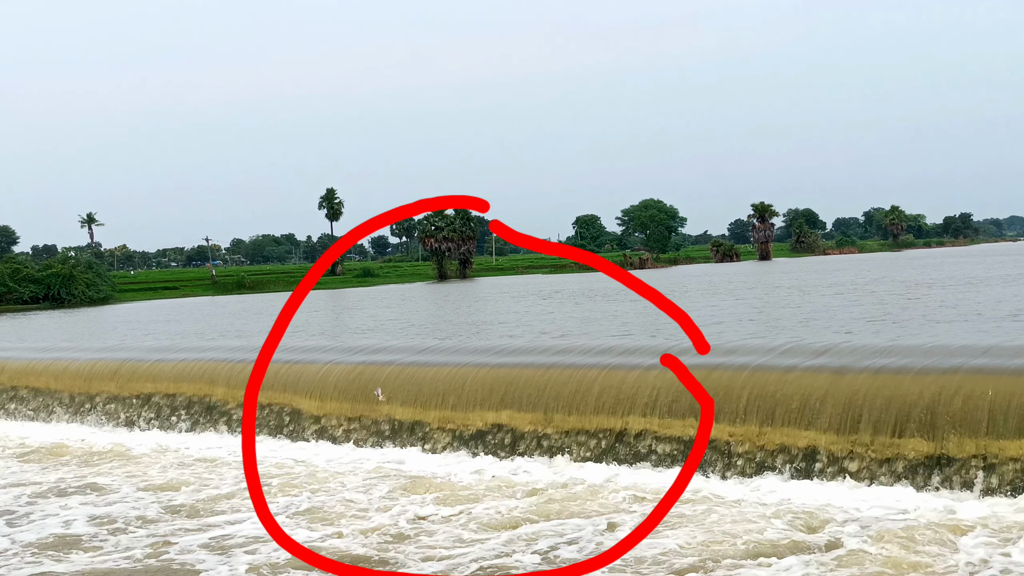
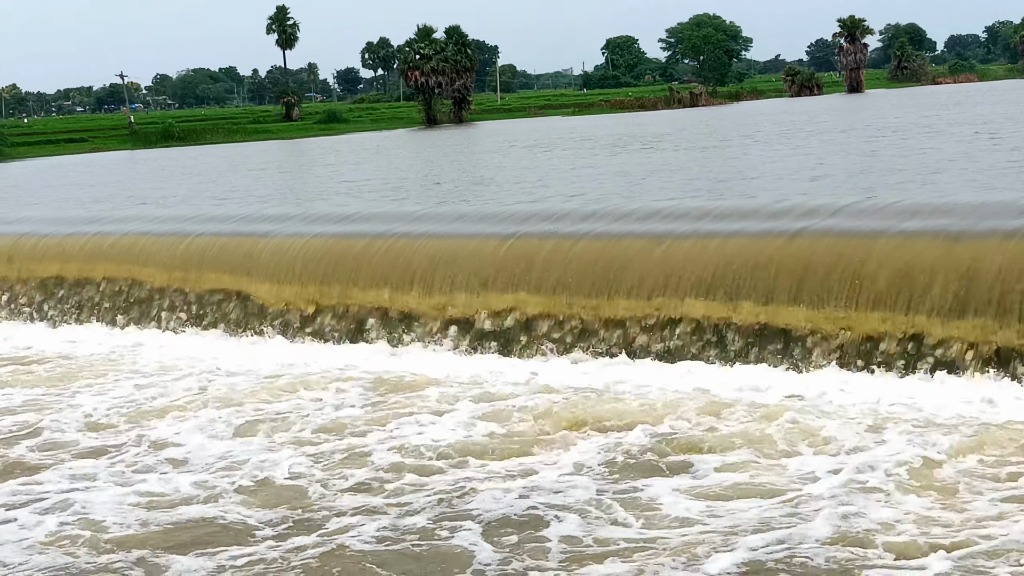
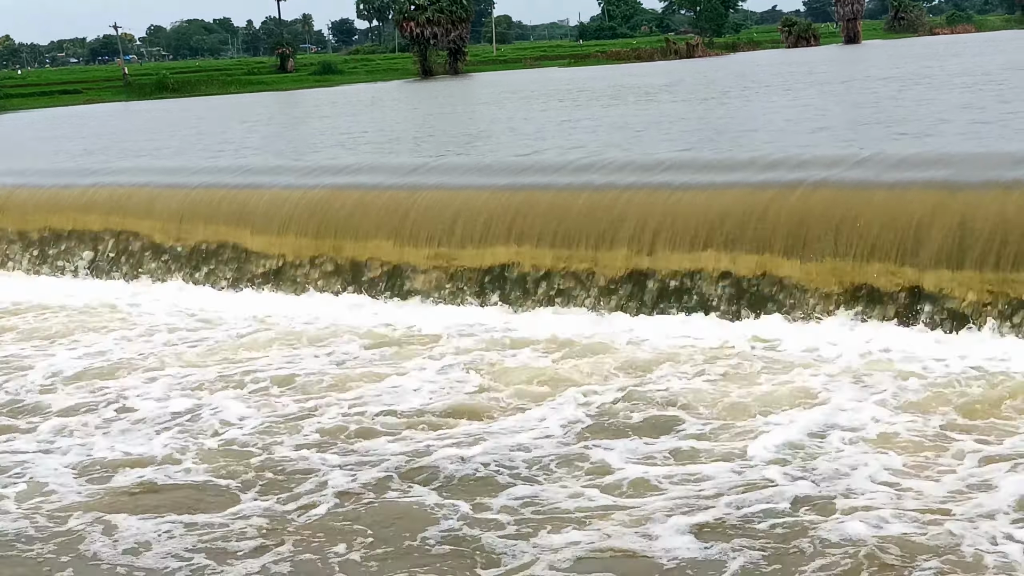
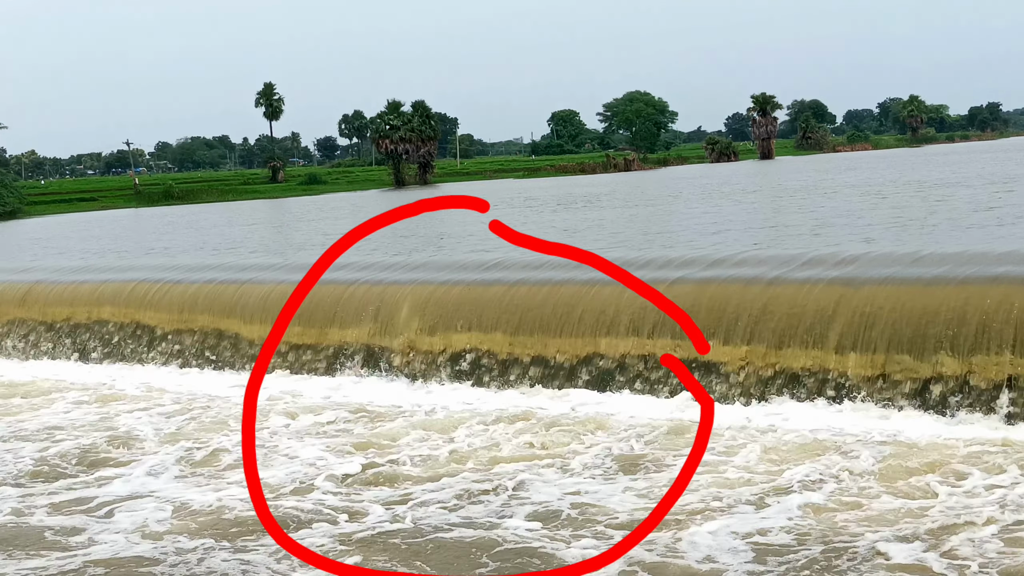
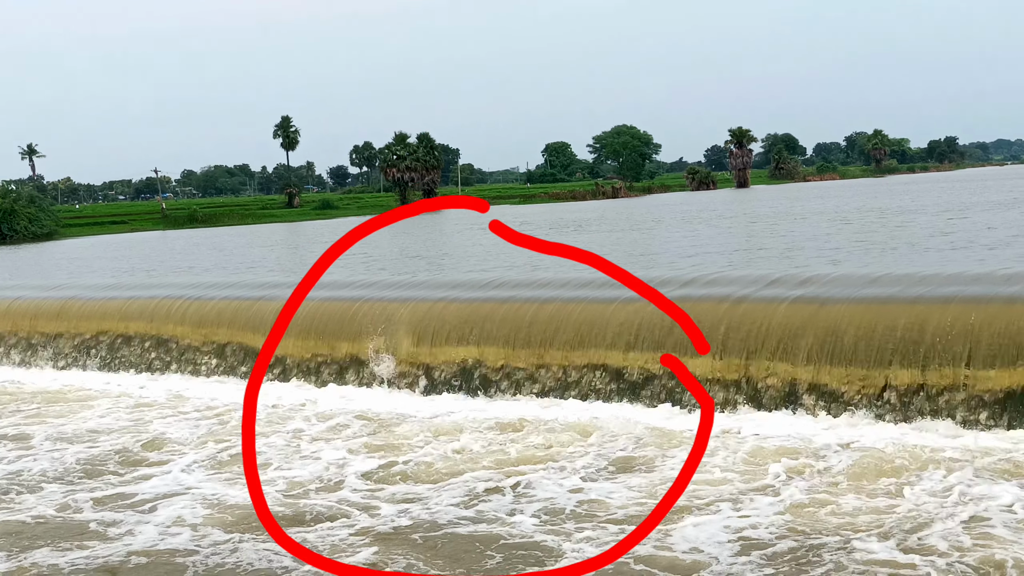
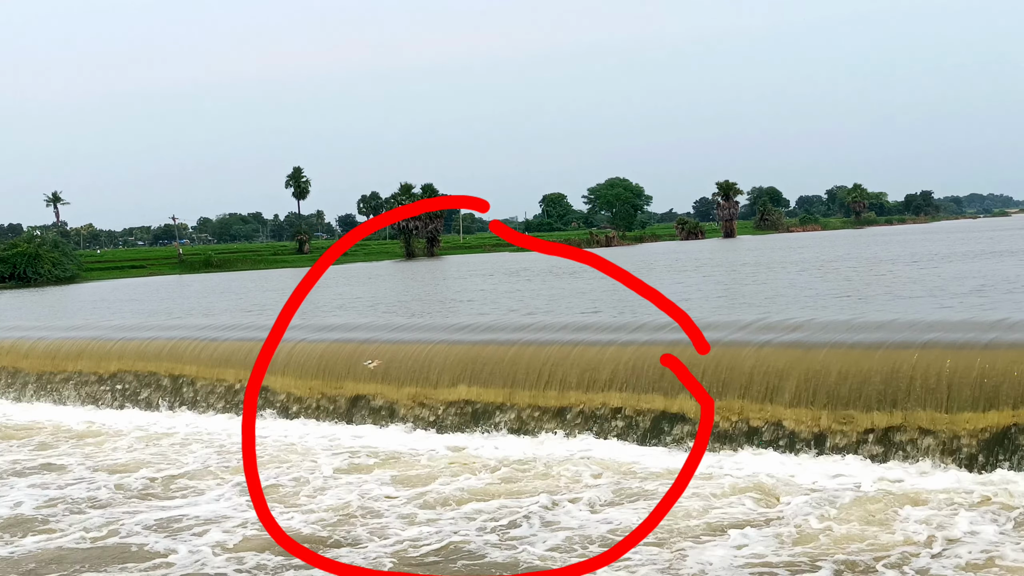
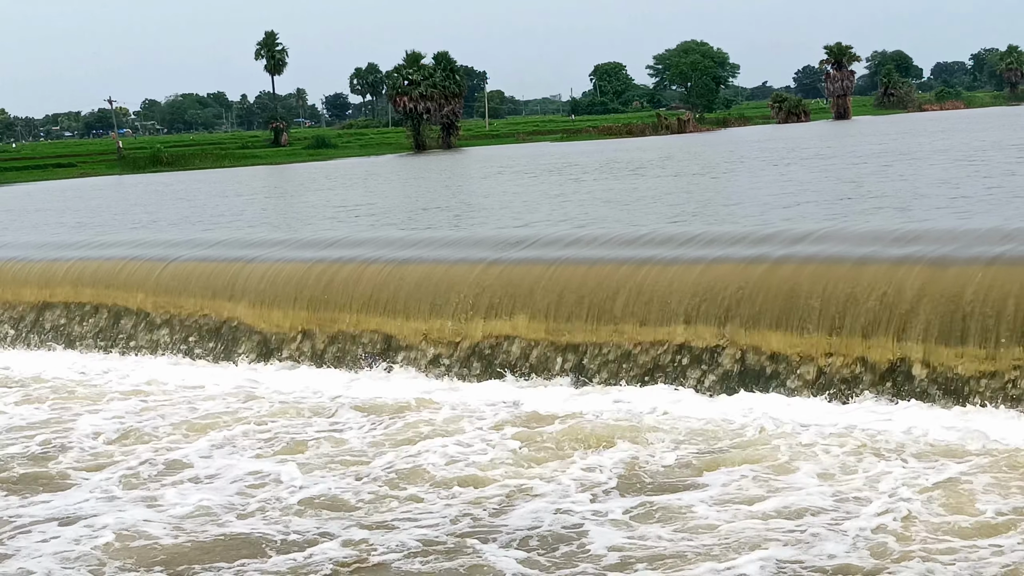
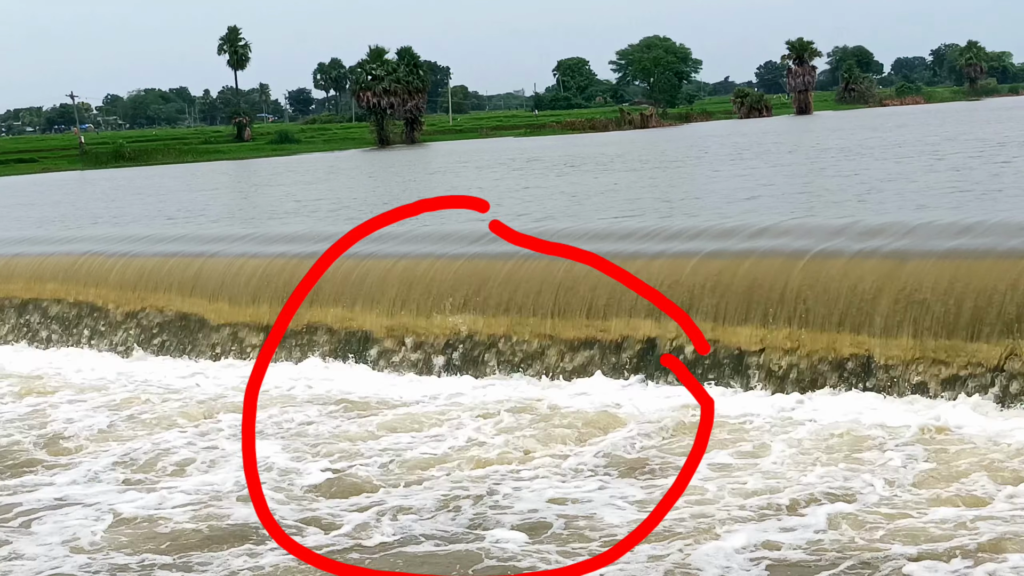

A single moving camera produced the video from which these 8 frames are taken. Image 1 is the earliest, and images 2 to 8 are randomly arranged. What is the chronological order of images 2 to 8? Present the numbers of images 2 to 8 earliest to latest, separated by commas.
6, 5, 4, 8, 7, 2, 3
